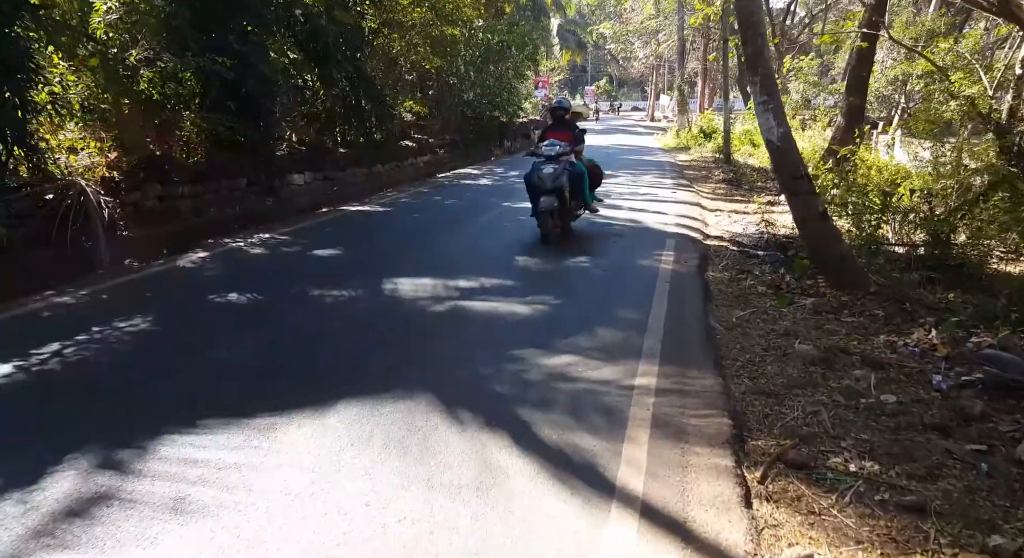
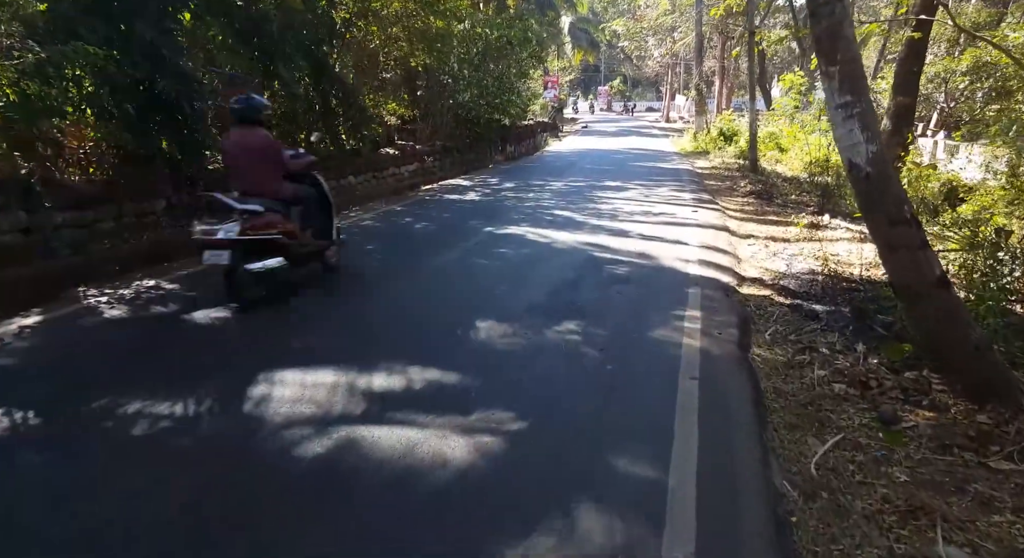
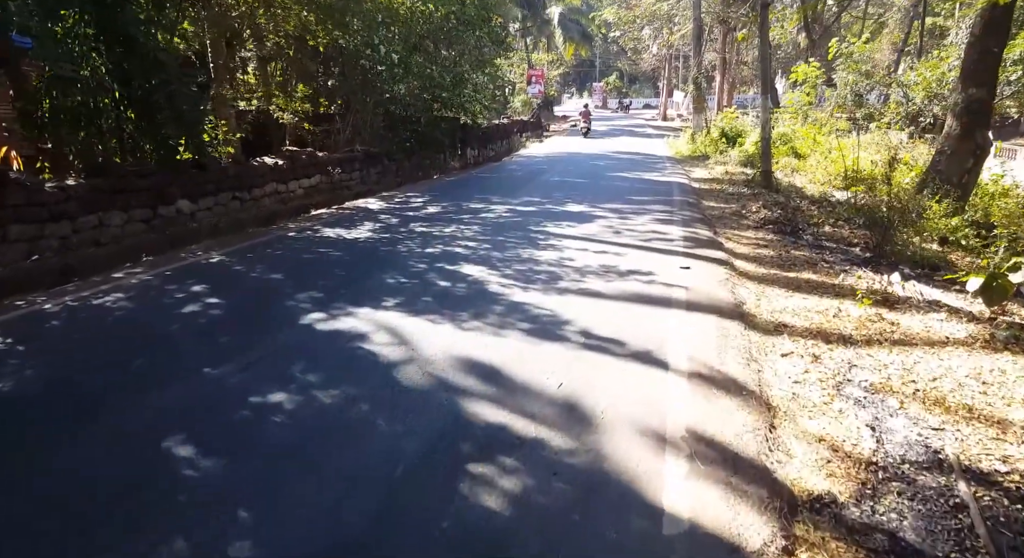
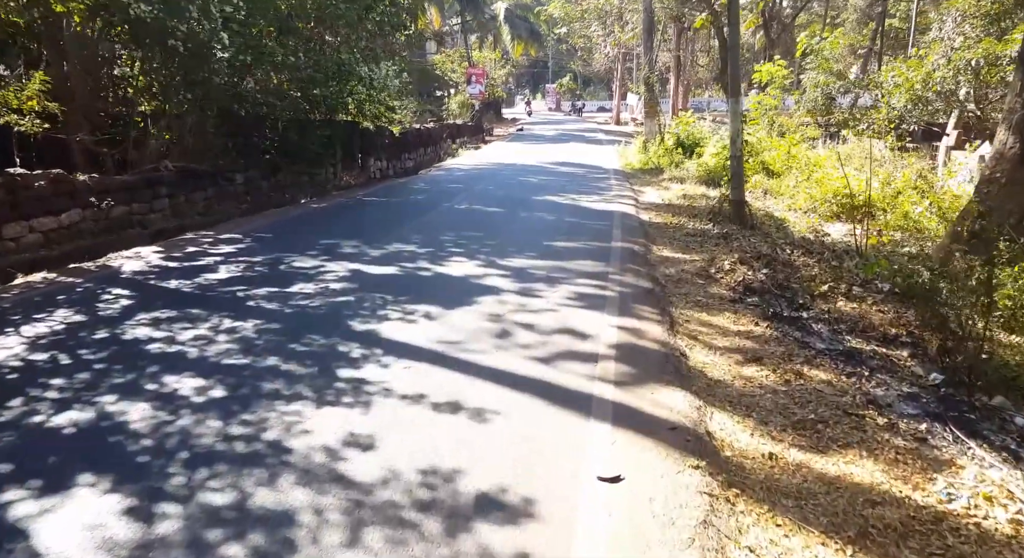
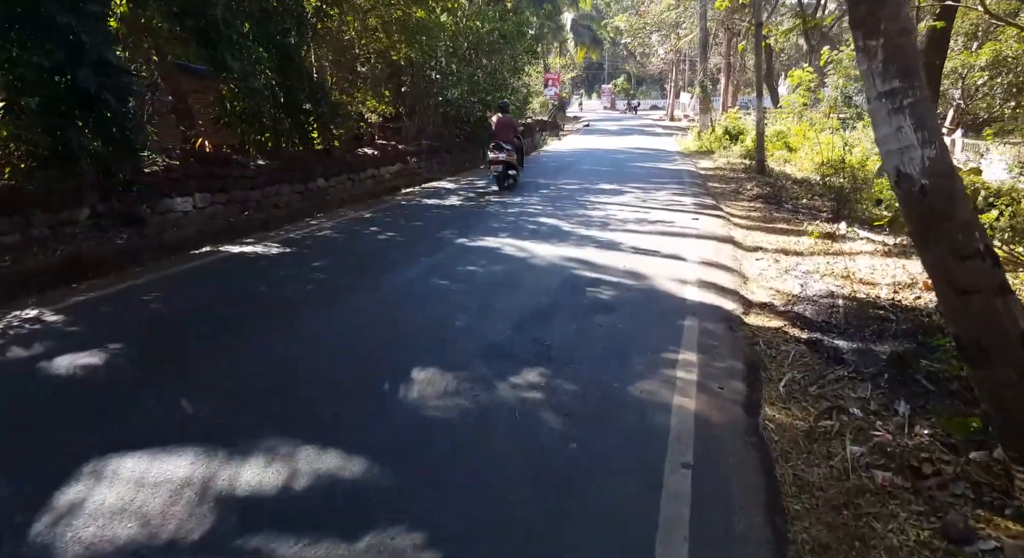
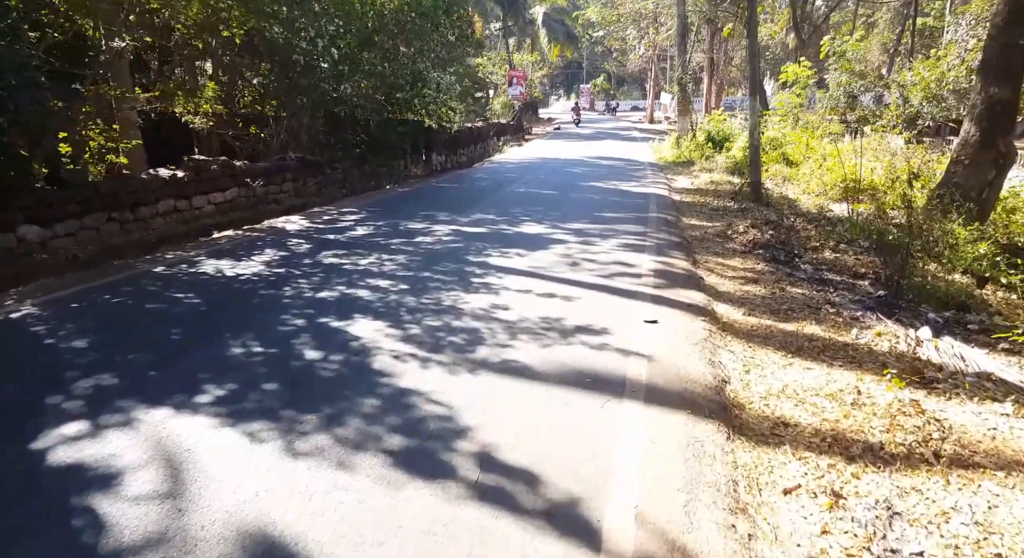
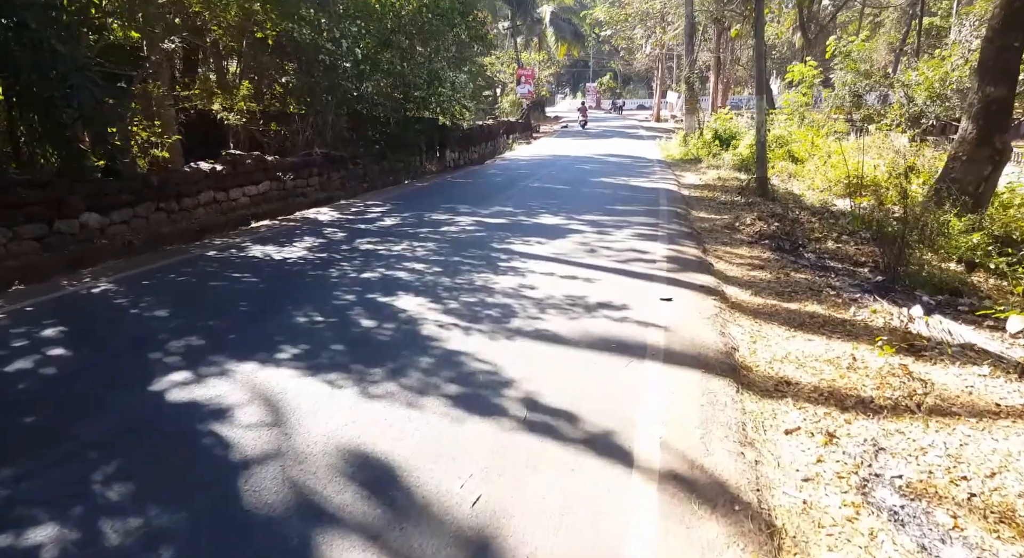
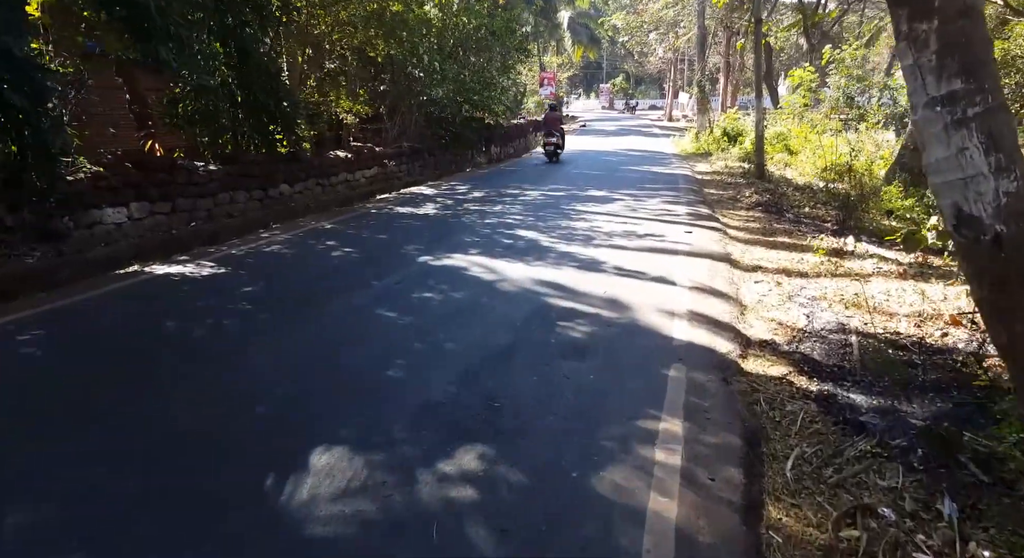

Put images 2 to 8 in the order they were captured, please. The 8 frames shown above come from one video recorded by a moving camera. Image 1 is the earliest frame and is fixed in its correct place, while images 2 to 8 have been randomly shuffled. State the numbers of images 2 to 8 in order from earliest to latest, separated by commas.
2, 5, 8, 3, 7, 6, 4
